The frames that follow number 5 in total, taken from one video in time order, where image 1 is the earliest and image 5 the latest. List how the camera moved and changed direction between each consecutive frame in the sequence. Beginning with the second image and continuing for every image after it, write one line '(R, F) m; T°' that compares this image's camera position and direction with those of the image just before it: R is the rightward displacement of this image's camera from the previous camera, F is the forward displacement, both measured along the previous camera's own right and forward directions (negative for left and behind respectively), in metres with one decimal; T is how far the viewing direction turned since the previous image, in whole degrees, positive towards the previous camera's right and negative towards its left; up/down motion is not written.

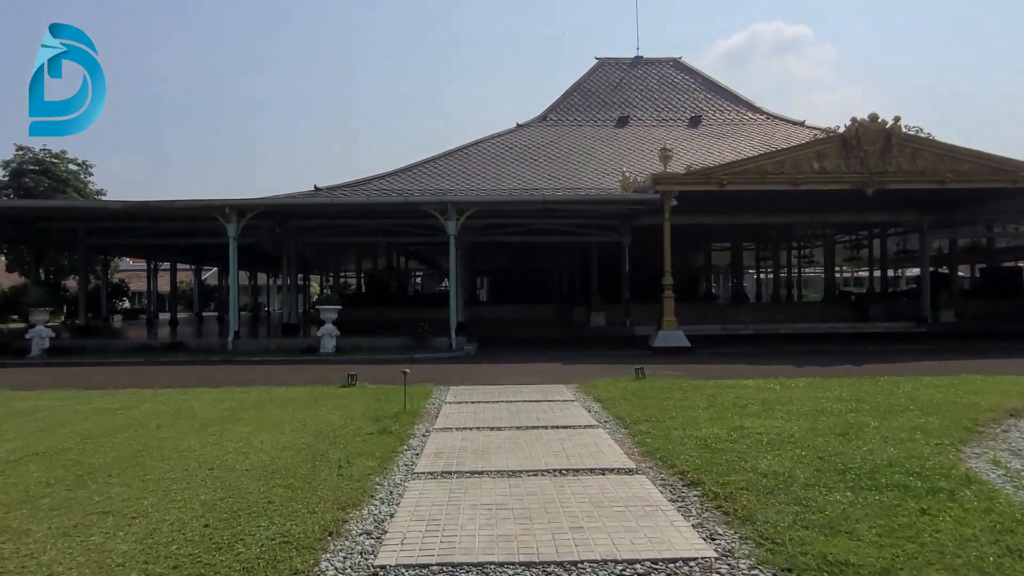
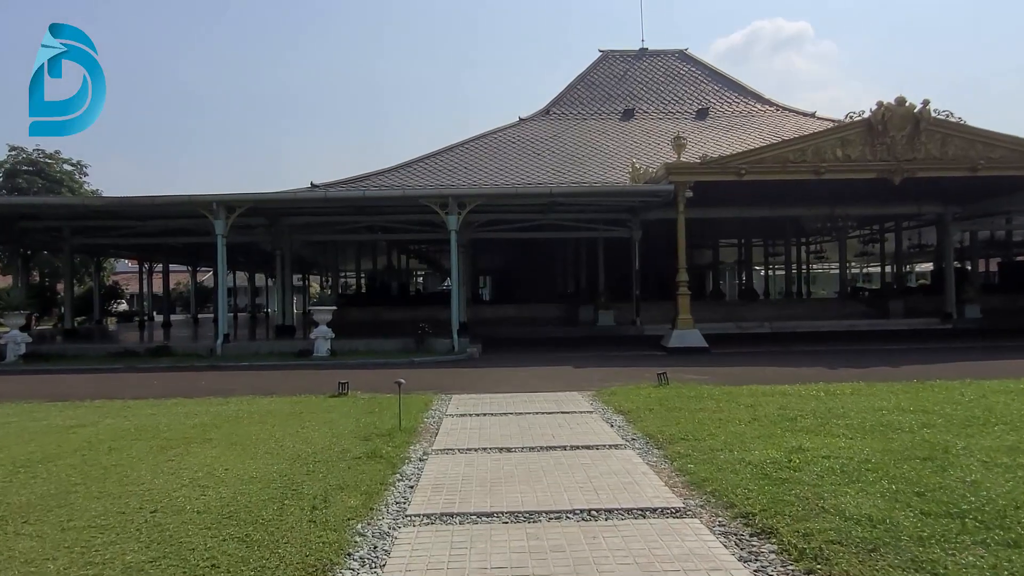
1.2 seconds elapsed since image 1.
(-0.1, +1.0) m; 0°
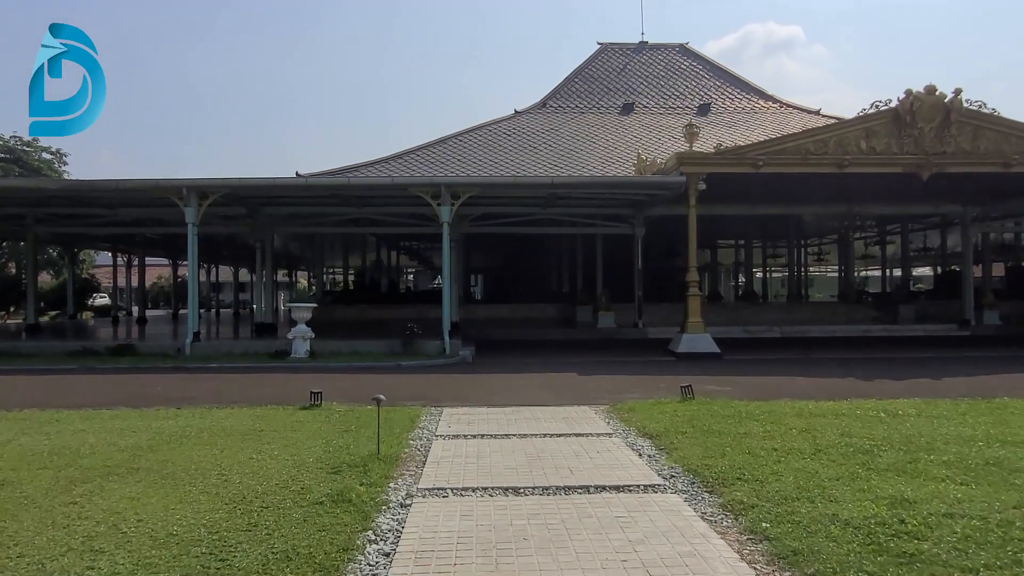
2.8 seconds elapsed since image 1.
(-0.1, +1.3) m; +1°
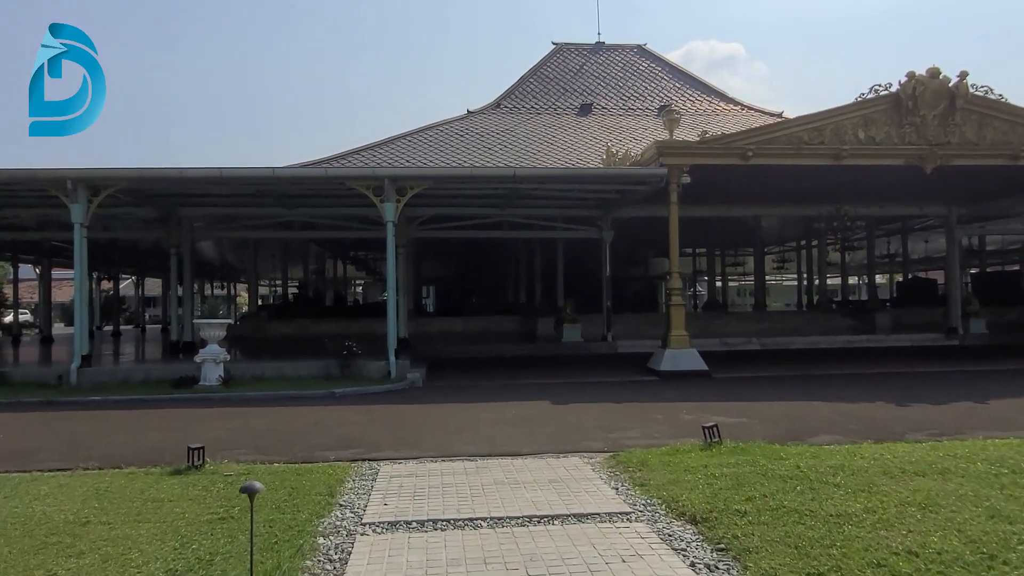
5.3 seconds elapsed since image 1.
(-0.1, +2.1) m; +4°
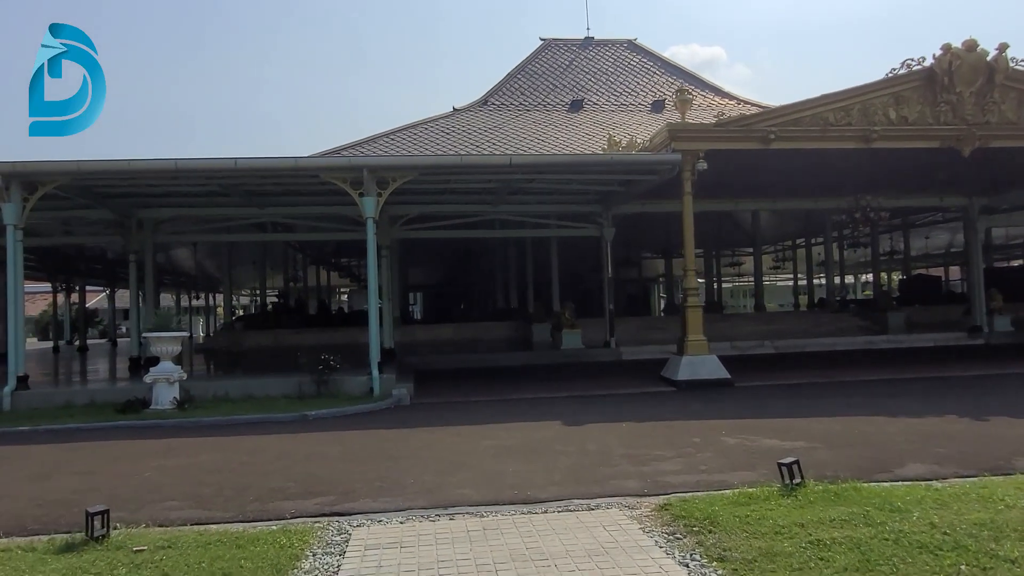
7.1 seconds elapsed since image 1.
(-0.2, +1.4) m; +1°
